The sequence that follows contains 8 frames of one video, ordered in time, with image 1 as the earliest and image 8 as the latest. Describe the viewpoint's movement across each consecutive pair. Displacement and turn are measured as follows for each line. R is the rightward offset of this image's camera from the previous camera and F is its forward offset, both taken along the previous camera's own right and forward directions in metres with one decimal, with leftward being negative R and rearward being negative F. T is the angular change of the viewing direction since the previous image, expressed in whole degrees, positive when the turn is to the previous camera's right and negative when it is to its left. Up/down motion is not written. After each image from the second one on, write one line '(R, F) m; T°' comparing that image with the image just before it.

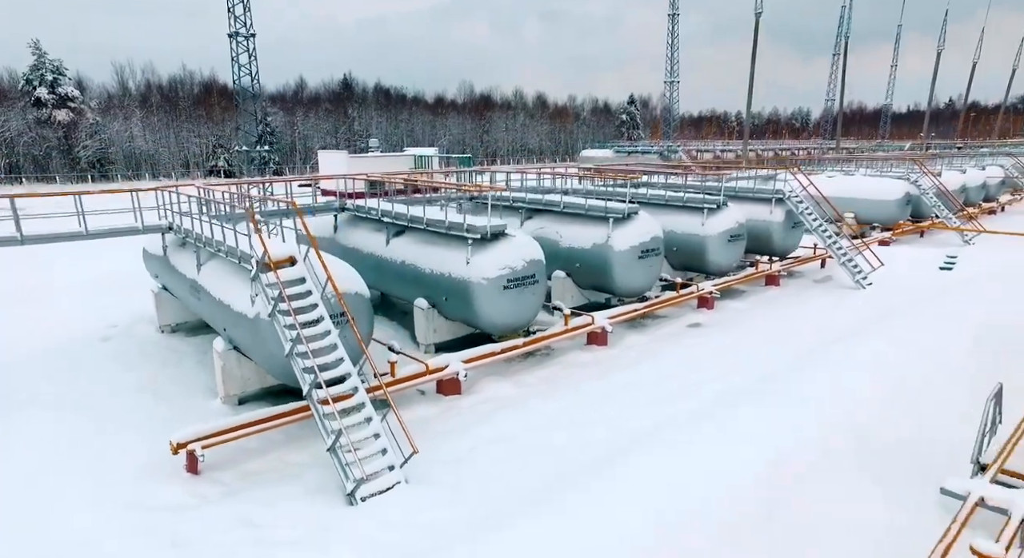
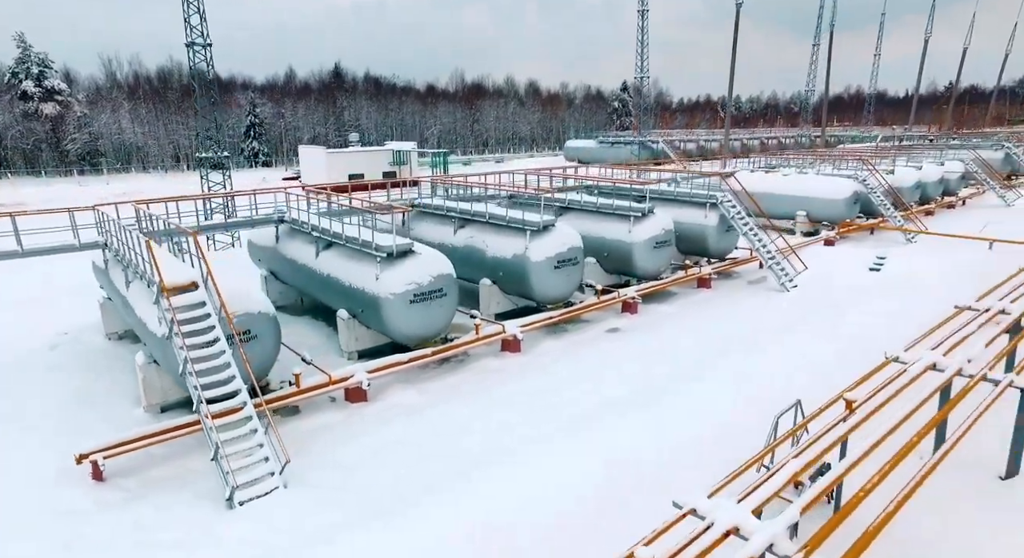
(+1.5, -0.7) m; 0°
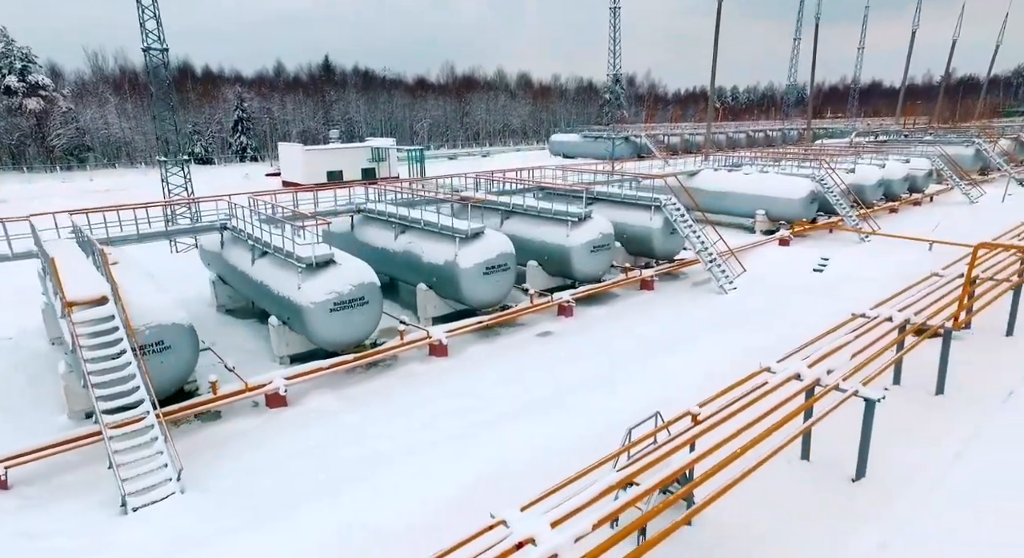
(+1.4, -0.4) m; 0°
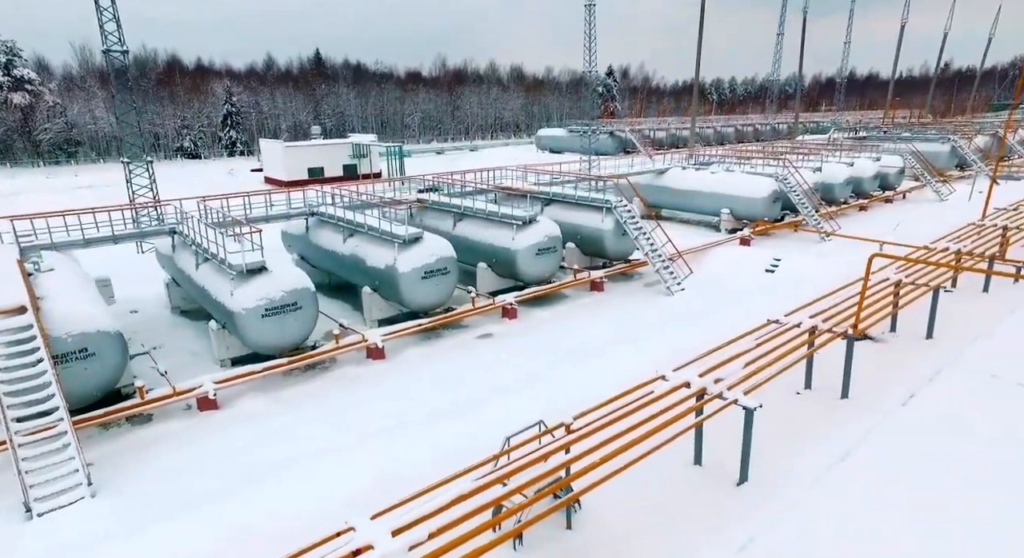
(+1.3, -0.3) m; 0°
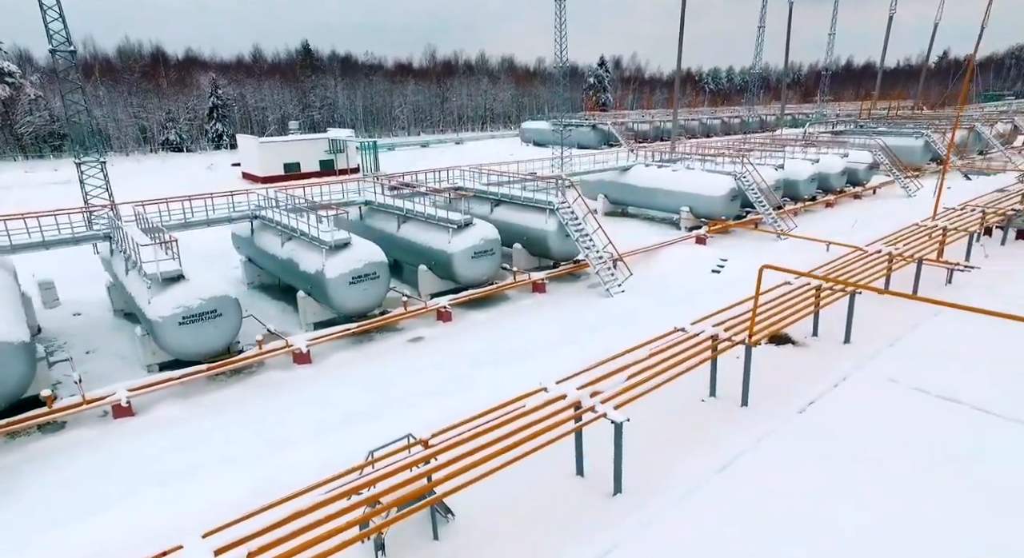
(+1.5, -0.1) m; 0°
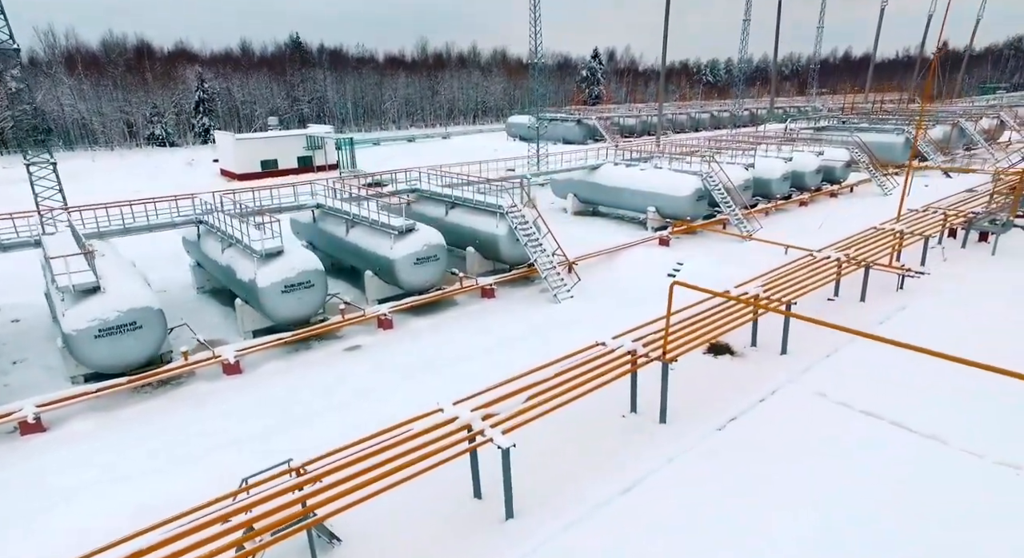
(+1.3, +0.2) m; 0°
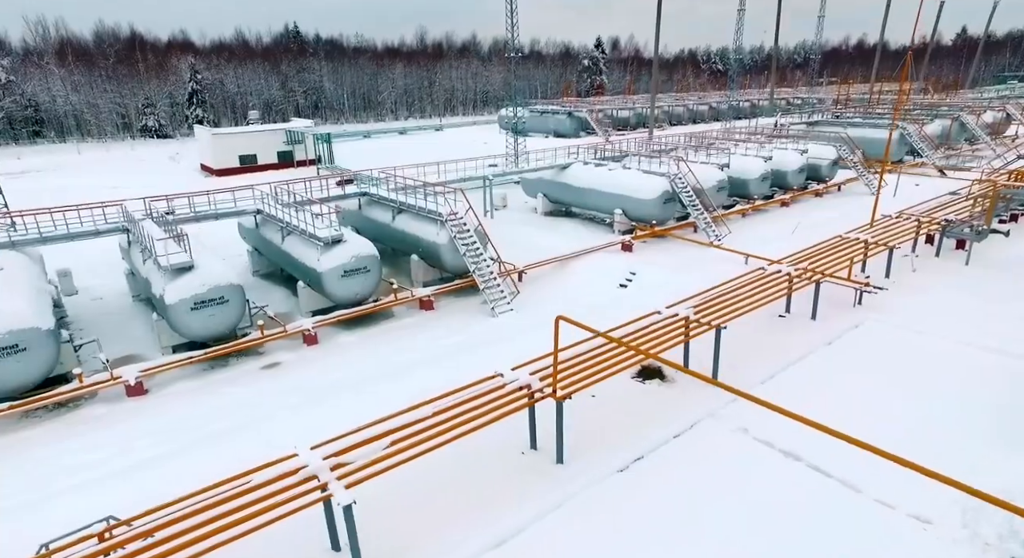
(+1.8, +0.7) m; -1°
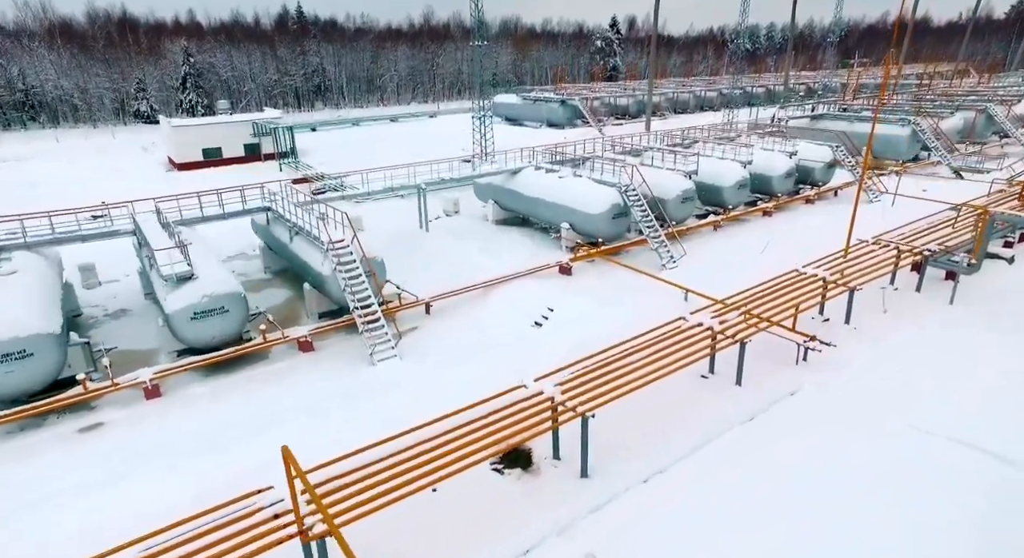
(+2.9, +2.2) m; -2°
